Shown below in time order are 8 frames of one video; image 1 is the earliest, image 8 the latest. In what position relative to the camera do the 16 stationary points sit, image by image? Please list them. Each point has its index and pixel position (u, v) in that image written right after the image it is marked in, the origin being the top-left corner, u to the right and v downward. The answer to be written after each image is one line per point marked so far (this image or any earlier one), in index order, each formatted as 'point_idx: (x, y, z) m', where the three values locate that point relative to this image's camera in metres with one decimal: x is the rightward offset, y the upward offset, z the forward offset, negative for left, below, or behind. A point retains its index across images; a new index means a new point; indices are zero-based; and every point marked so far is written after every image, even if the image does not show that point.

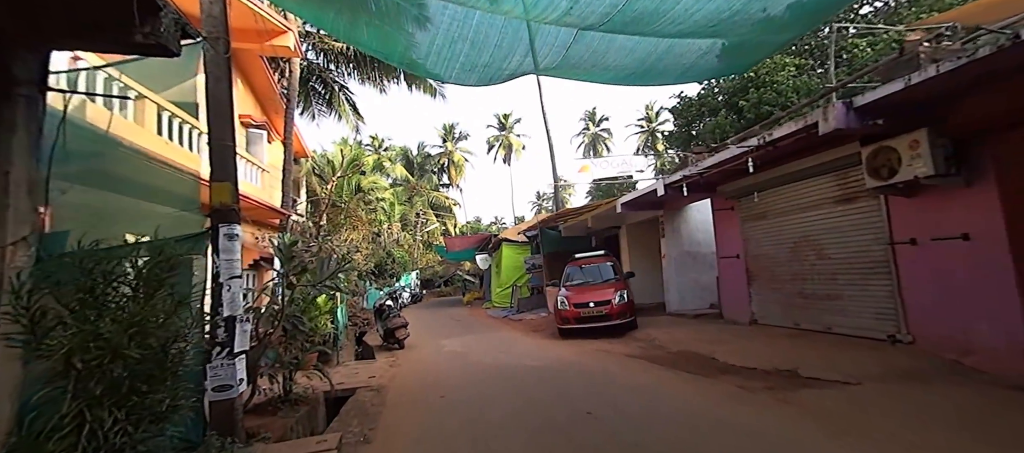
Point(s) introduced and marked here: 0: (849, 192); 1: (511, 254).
0: (+3.9, +0.4, +5.3) m
1: (0.0, -1.1, +18.0) m
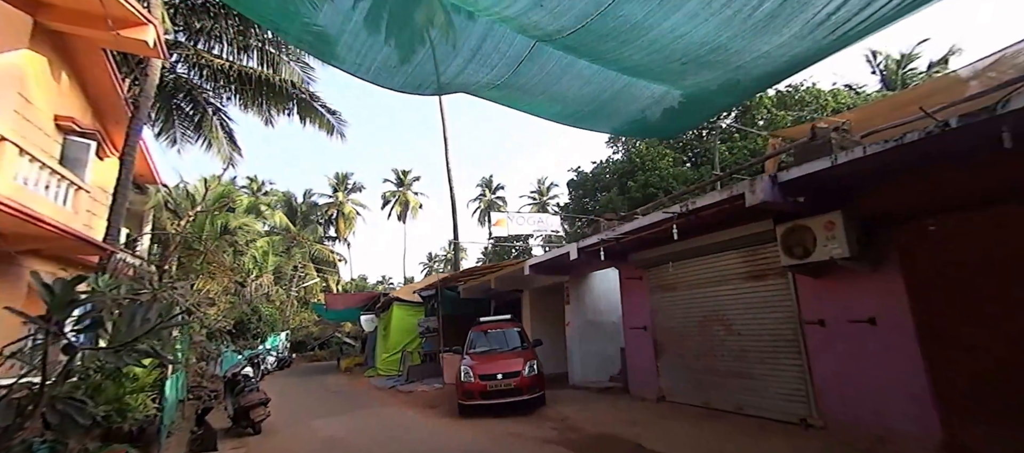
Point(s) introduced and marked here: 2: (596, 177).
0: (+2.9, -0.5, +5.4) m
1: (-4.0, -3.2, +16.5) m
2: (+3.1, +1.9, +16.7) m
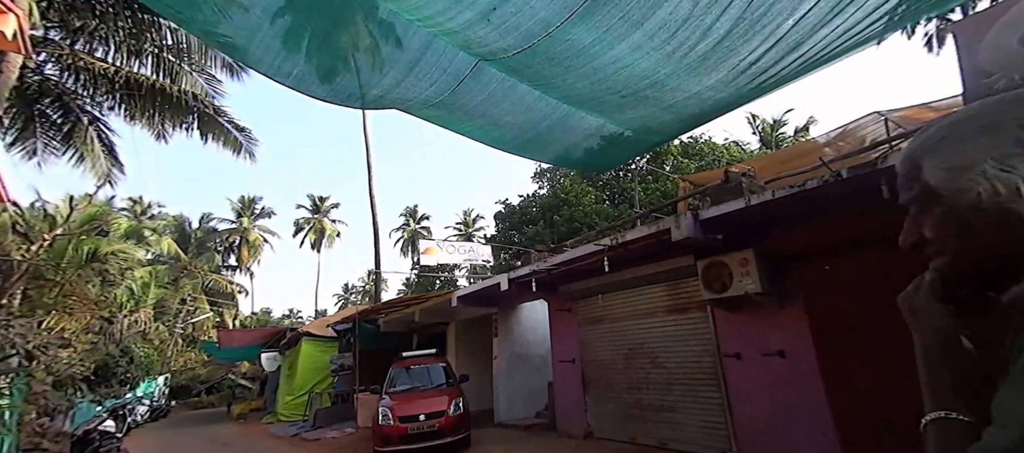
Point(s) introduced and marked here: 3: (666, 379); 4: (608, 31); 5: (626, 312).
0: (+2.1, -0.9, +5.6) m
1: (-6.8, -4.2, +15.1) m
2: (+0.4, +0.6, +16.9) m
3: (+1.9, -1.9, +5.6) m
4: (+0.6, +1.1, +2.6) m
5: (+1.6, -1.2, +6.2) m
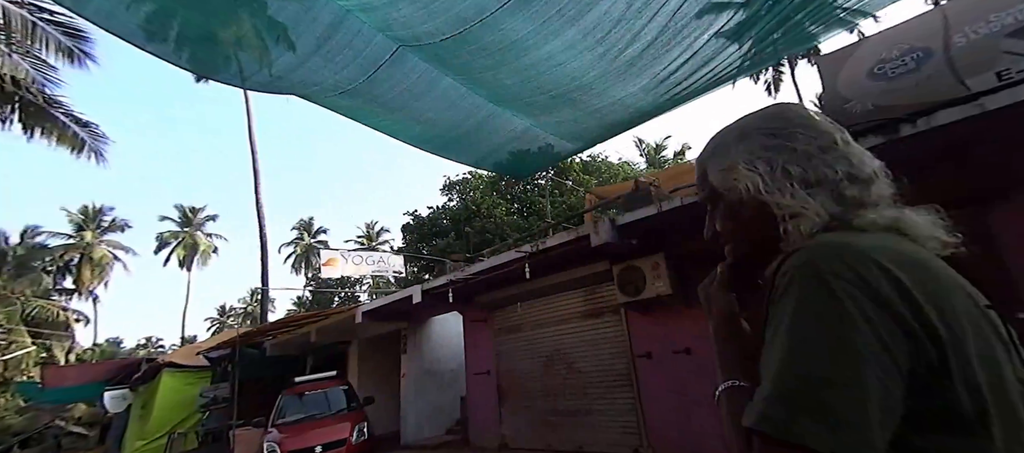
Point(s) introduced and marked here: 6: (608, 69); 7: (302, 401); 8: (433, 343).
0: (+1.0, -1.0, +5.7) m
1: (-9.7, -4.6, +12.9) m
2: (-3.1, +0.1, +16.4) m
3: (+0.9, -2.0, +5.7) m
4: (+0.2, +1.1, +2.5) m
5: (+0.4, -1.3, +6.2) m
6: (+0.6, +1.0, +2.9) m
7: (-4.0, -3.3, +8.6) m
8: (-1.7, -2.5, +9.6) m
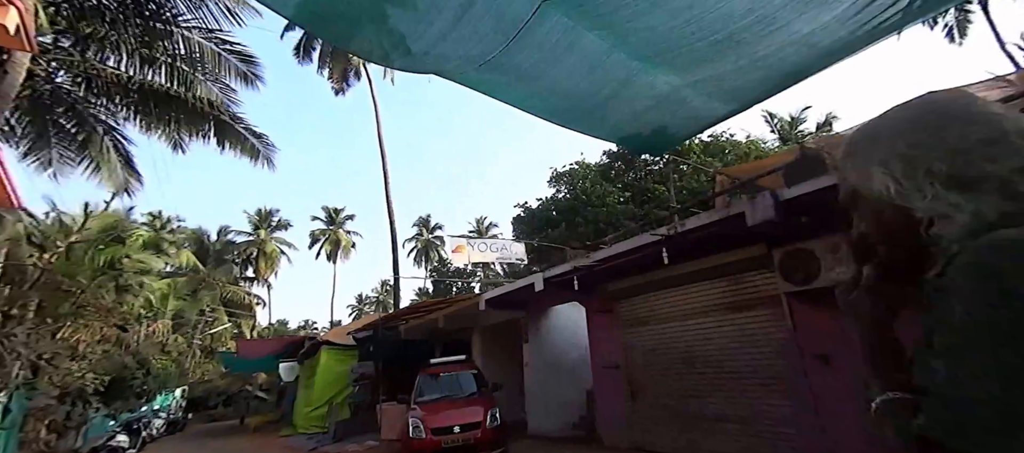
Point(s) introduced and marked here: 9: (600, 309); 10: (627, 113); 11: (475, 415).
0: (+2.6, -0.8, +5.0) m
1: (-6.0, -4.4, +14.7) m
2: (+1.1, +0.5, +16.4) m
3: (+2.4, -1.8, +5.0) m
4: (+0.9, +1.3, +2.1) m
5: (+2.1, -1.1, +5.6) m
6: (+1.4, +1.2, +2.4) m
7: (-1.5, -3.1, +9.0) m
8: (+0.9, -2.2, +9.5) m
9: (+1.3, -1.2, +6.7) m
10: (+0.8, +0.8, +3.3) m
11: (-0.6, -3.0, +7.2) m
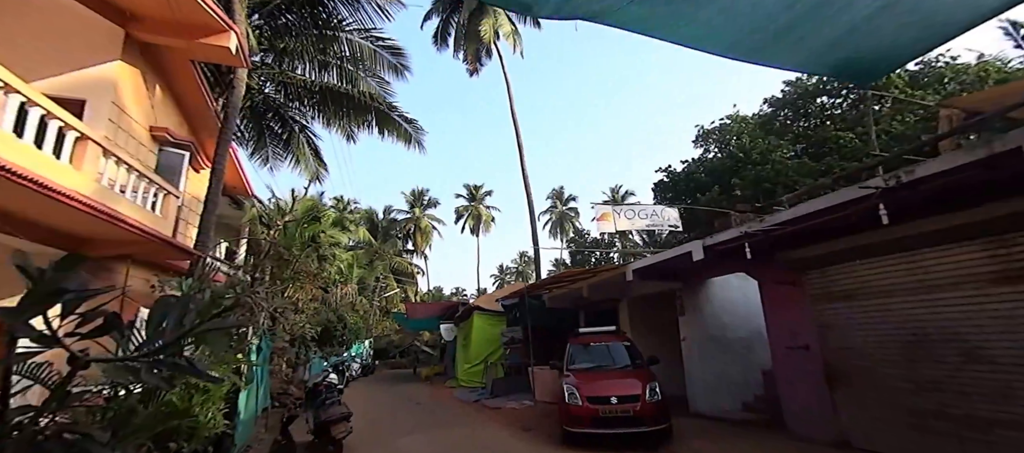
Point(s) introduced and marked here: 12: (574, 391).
0: (+4.1, -0.3, +3.8) m
1: (-1.1, -3.5, +15.7) m
2: (+6.0, +1.7, +15.1) m
3: (+4.1, -1.3, +3.9) m
4: (+1.7, +1.5, +1.4) m
5: (+3.9, -0.6, +4.6) m
6: (+2.2, +1.4, +1.5) m
7: (+1.5, -2.5, +9.0) m
8: (+3.9, -1.5, +8.7) m
9: (+3.5, -0.7, +5.8) m
10: (+1.9, +1.1, +2.6) m
11: (+1.8, -2.5, +7.0) m
12: (+1.0, -2.8, +7.6) m
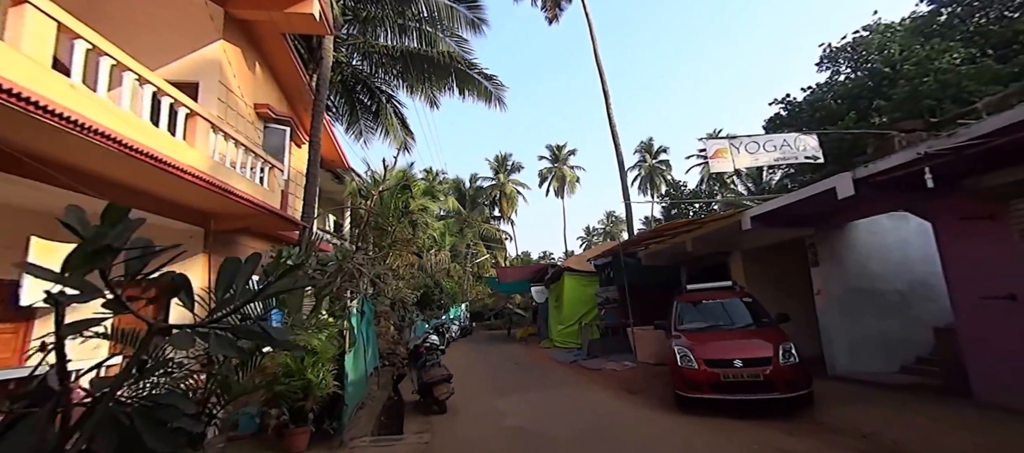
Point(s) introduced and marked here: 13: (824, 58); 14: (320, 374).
0: (+4.8, +0.4, +2.3) m
1: (+2.1, -2.1, +15.2) m
2: (+8.5, +3.4, +12.8) m
3: (+4.8, -0.6, +2.5) m
4: (+1.8, +1.8, +0.3) m
5: (+4.7, +0.2, +3.1) m
6: (+2.4, +1.8, +0.3) m
7: (+3.3, -1.5, +8.0) m
8: (+5.6, -0.4, +7.2) m
9: (+4.6, +0.2, +4.4) m
10: (+2.3, +1.6, +1.4) m
11: (+3.3, -1.6, +6.0) m
12: (+2.6, -1.9, +6.7) m
13: (+13.4, +7.2, +19.3) m
14: (-2.6, -2.0, +6.1) m
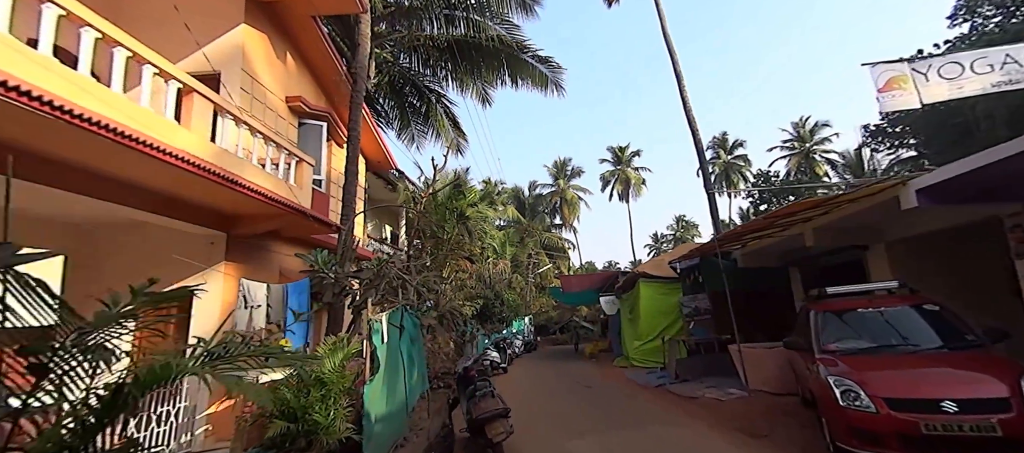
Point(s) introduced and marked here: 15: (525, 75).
0: (+4.9, +0.8, -0.2) m
1: (+4.0, -2.0, +12.9) m
2: (+9.9, +3.8, +9.9) m
3: (+5.0, -0.1, 0.0) m
4: (+1.6, +2.3, -1.7) m
5: (+4.9, +0.6, +0.7) m
6: (+2.2, +2.3, -1.8) m
7: (+4.2, -1.2, +5.7) m
8: (+6.3, 0.0, +4.5) m
9: (+5.0, +0.6, +2.0) m
10: (+2.3, +2.0, -0.6) m
11: (+3.9, -1.3, +3.7) m
12: (+3.4, -1.6, +4.5) m
13: (+15.5, +7.6, +15.8) m
14: (-1.9, -1.9, +4.6) m
15: (+0.5, +5.0, +15.0) m
